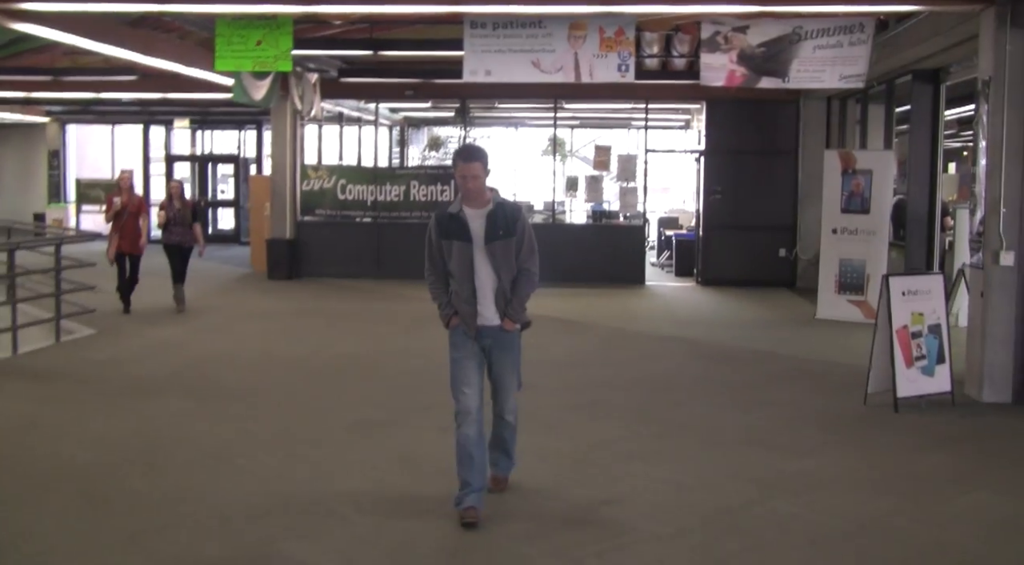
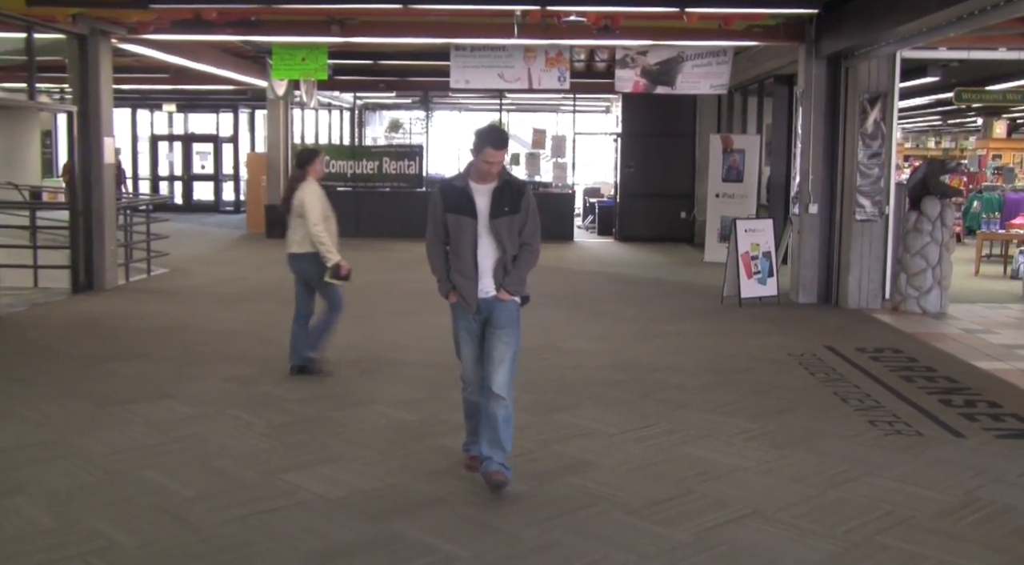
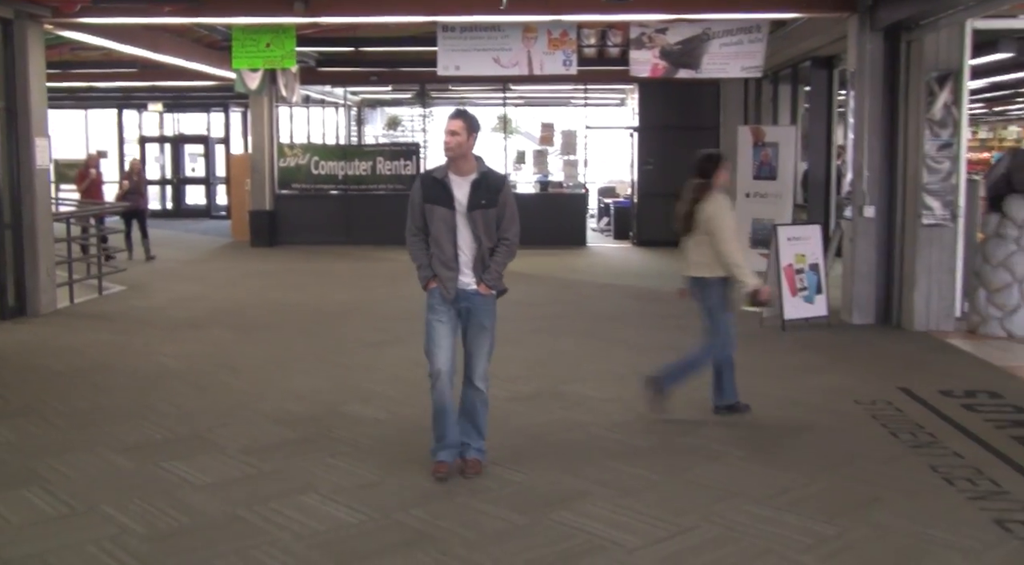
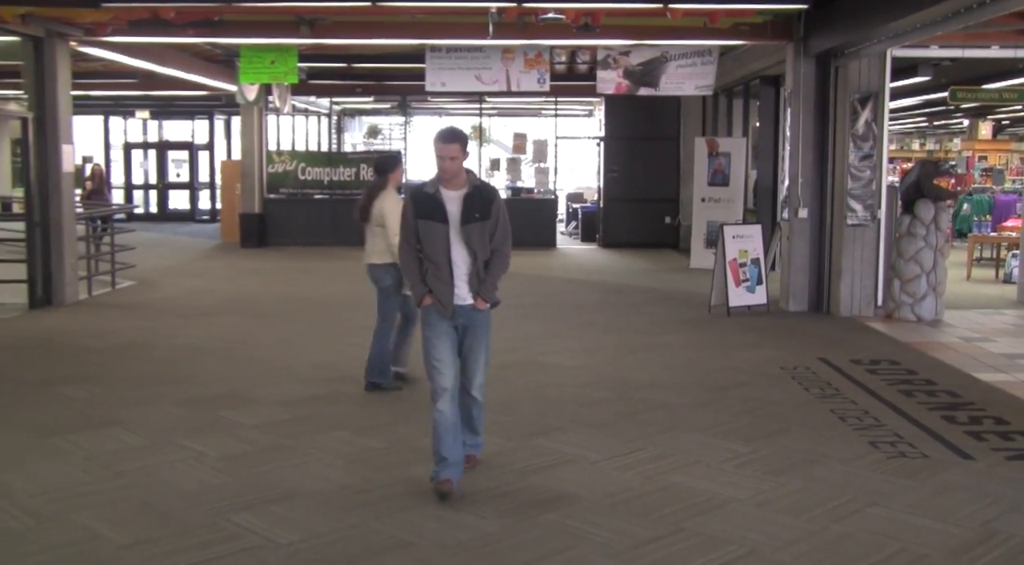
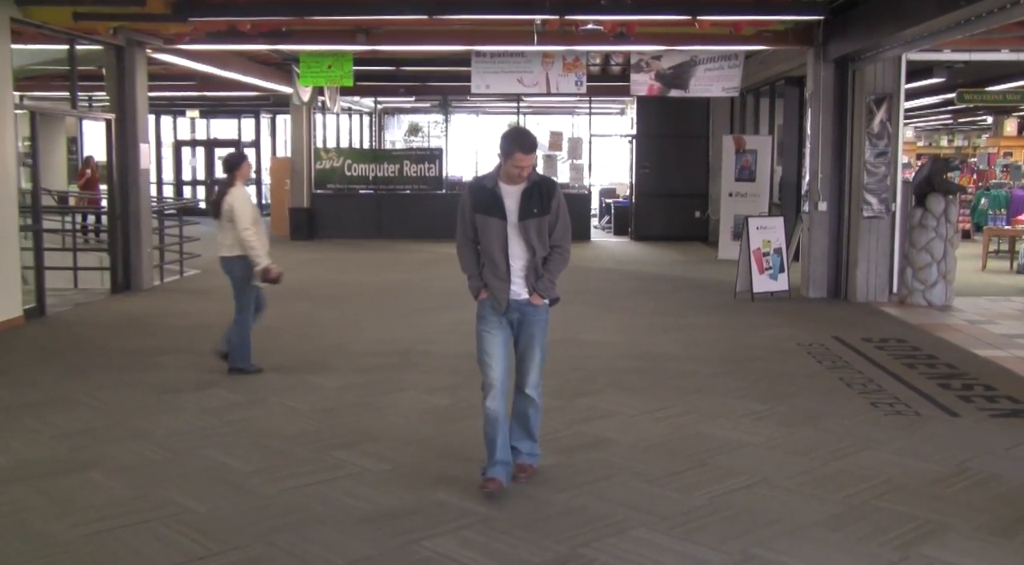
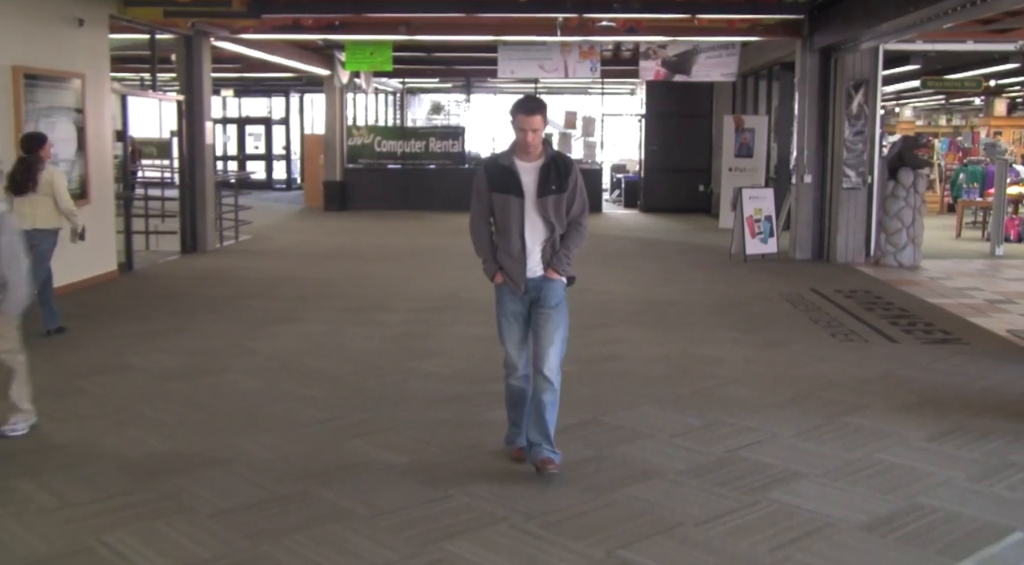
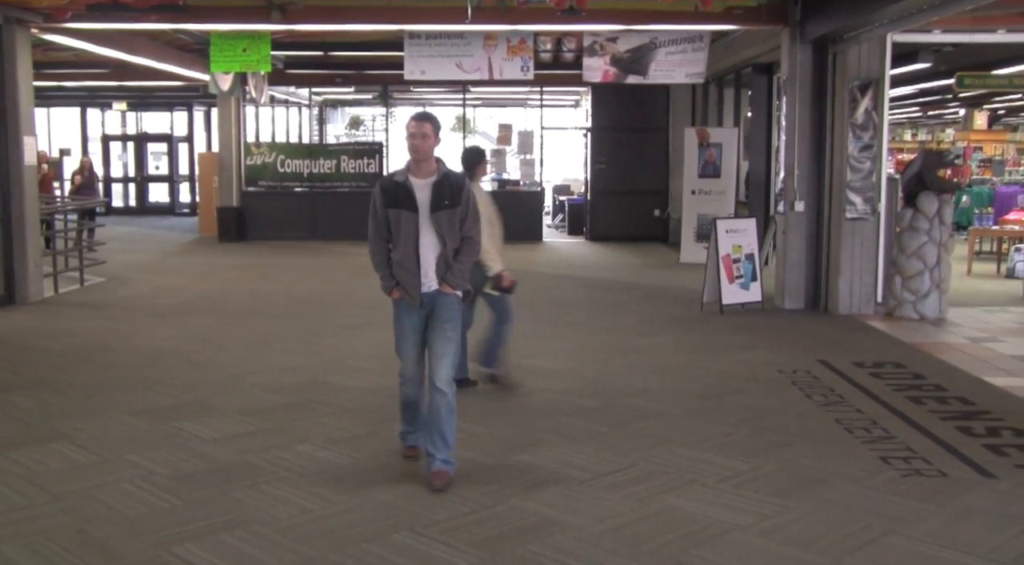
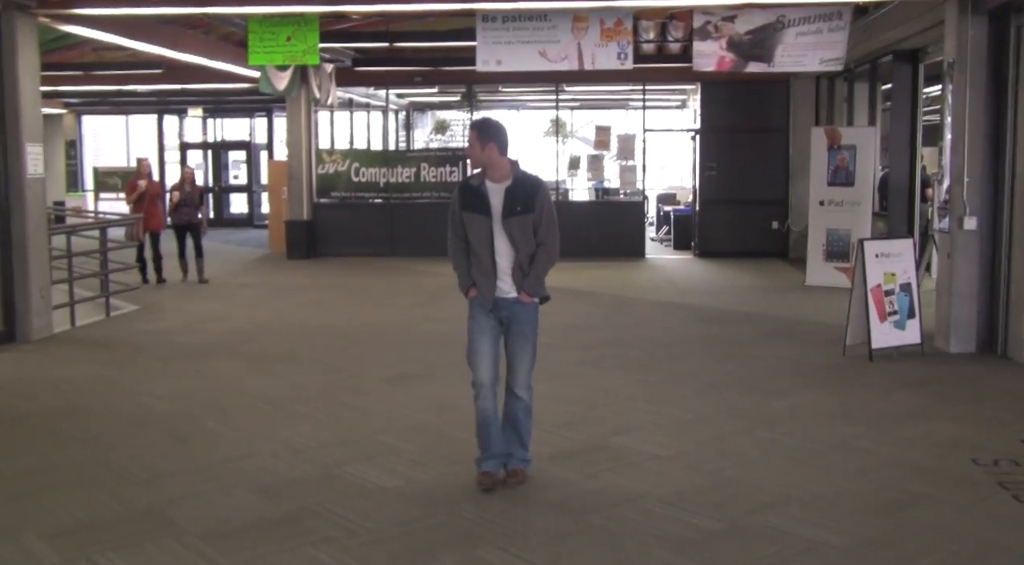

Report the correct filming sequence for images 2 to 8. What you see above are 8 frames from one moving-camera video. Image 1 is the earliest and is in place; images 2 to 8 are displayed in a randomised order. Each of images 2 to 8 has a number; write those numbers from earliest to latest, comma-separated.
8, 3, 7, 4, 2, 5, 6
